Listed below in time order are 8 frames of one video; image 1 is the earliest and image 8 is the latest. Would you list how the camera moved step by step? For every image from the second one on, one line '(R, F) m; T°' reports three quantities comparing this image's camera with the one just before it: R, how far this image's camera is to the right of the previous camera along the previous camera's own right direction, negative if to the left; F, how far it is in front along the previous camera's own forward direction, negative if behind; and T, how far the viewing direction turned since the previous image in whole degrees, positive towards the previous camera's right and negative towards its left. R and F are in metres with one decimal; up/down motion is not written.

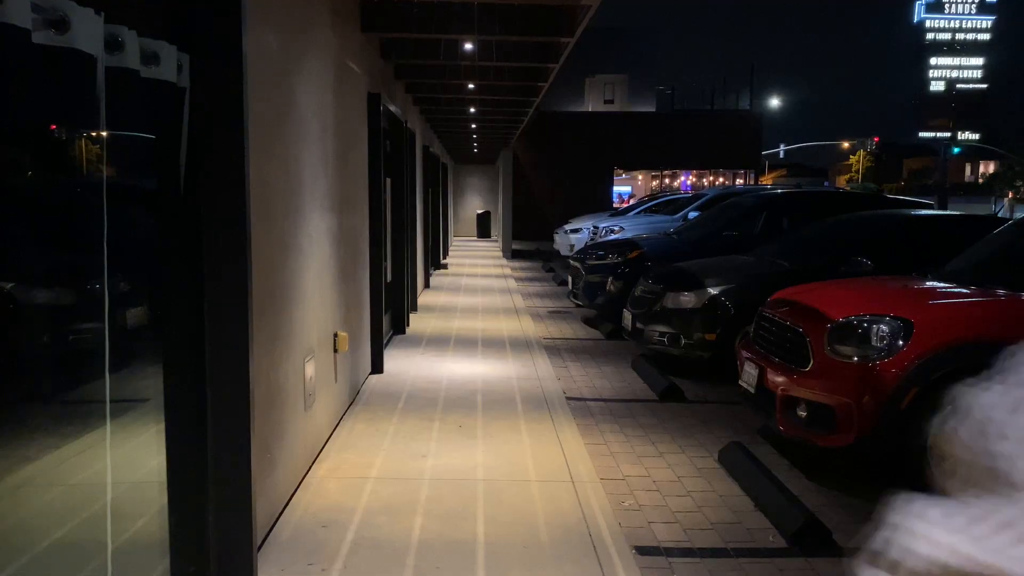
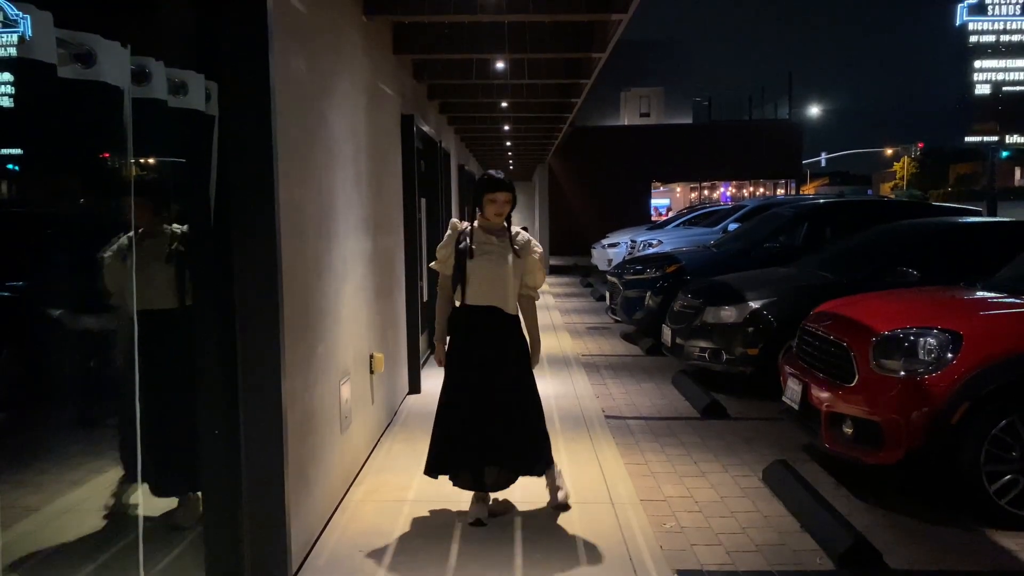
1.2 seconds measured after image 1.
(0.0, 0.0) m; -3°
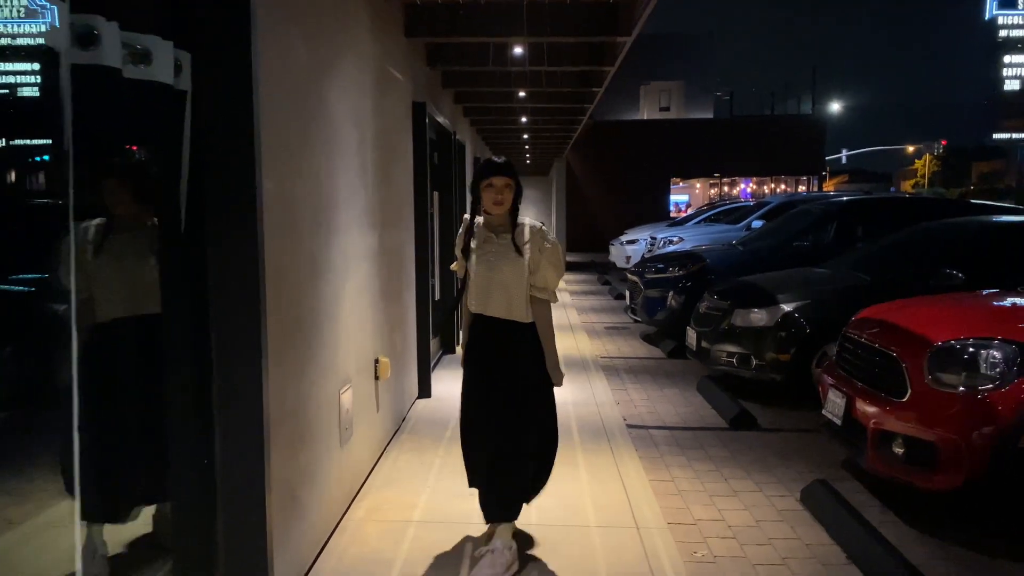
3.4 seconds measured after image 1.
(0.0, +0.4) m; -1°
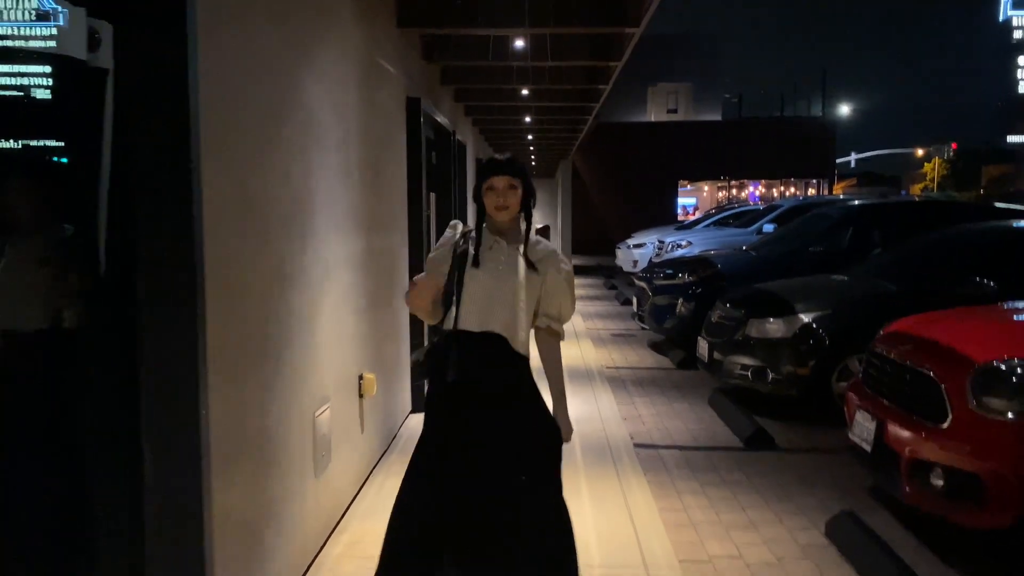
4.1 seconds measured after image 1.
(0.0, +0.4) m; 0°
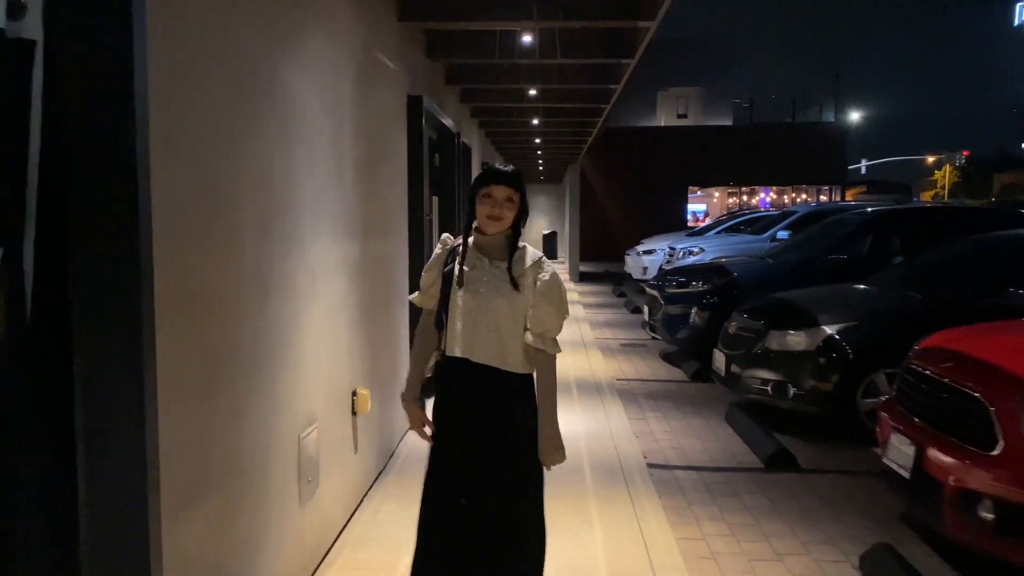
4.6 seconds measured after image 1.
(0.0, +0.3) m; -1°
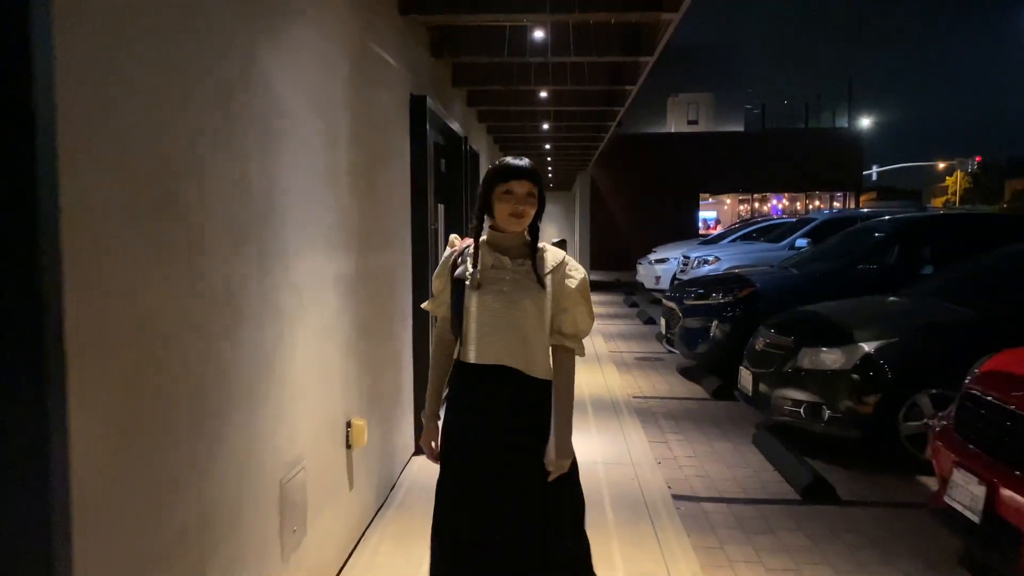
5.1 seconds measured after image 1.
(0.0, +0.4) m; -1°
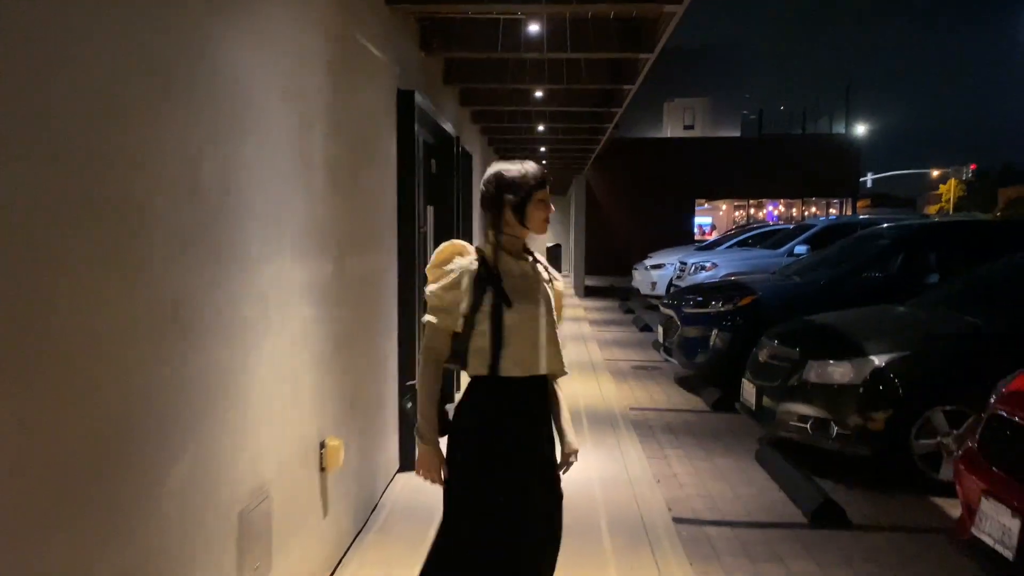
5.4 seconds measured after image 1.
(0.0, +0.3) m; 0°
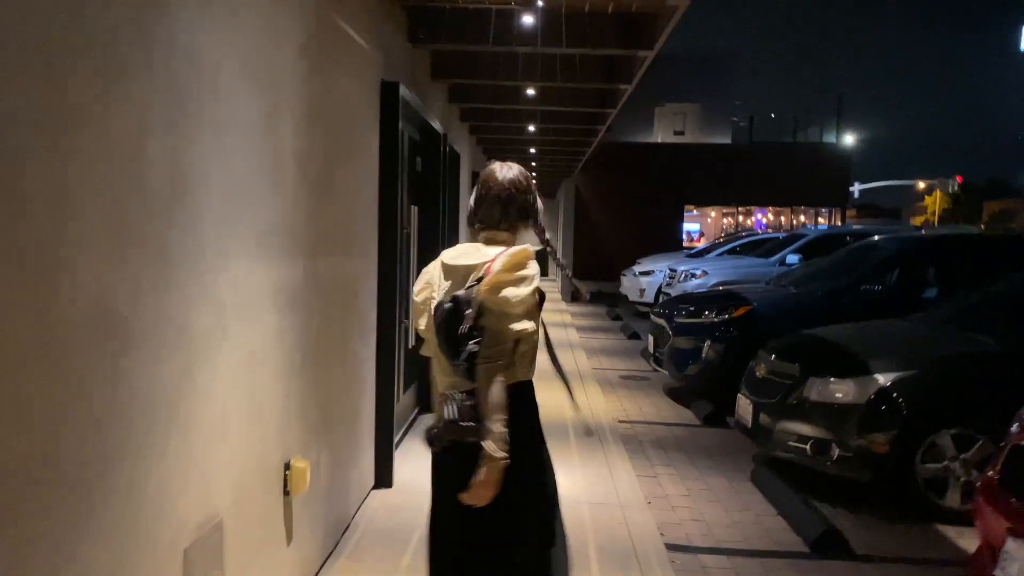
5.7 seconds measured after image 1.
(0.0, +0.3) m; +1°
